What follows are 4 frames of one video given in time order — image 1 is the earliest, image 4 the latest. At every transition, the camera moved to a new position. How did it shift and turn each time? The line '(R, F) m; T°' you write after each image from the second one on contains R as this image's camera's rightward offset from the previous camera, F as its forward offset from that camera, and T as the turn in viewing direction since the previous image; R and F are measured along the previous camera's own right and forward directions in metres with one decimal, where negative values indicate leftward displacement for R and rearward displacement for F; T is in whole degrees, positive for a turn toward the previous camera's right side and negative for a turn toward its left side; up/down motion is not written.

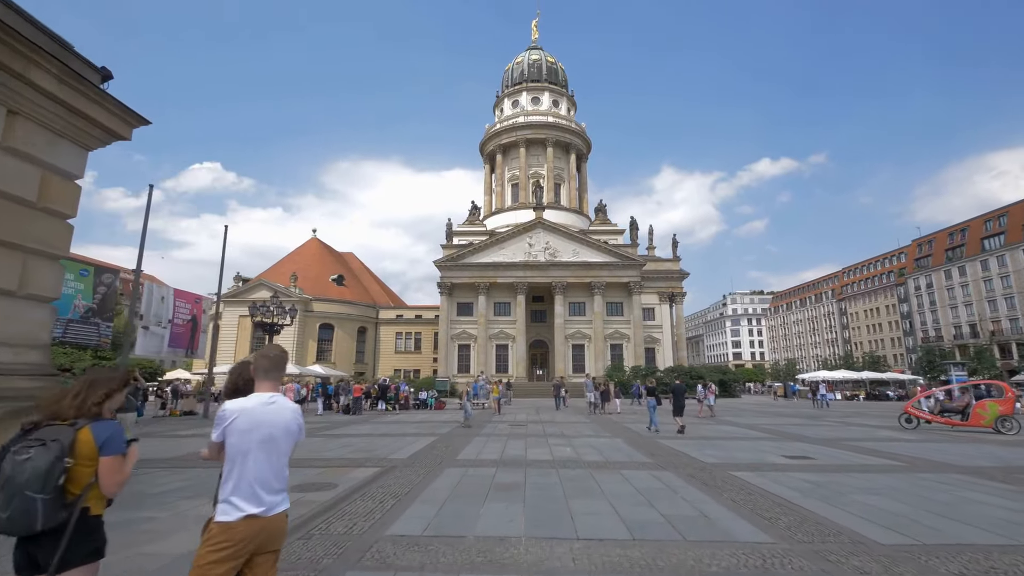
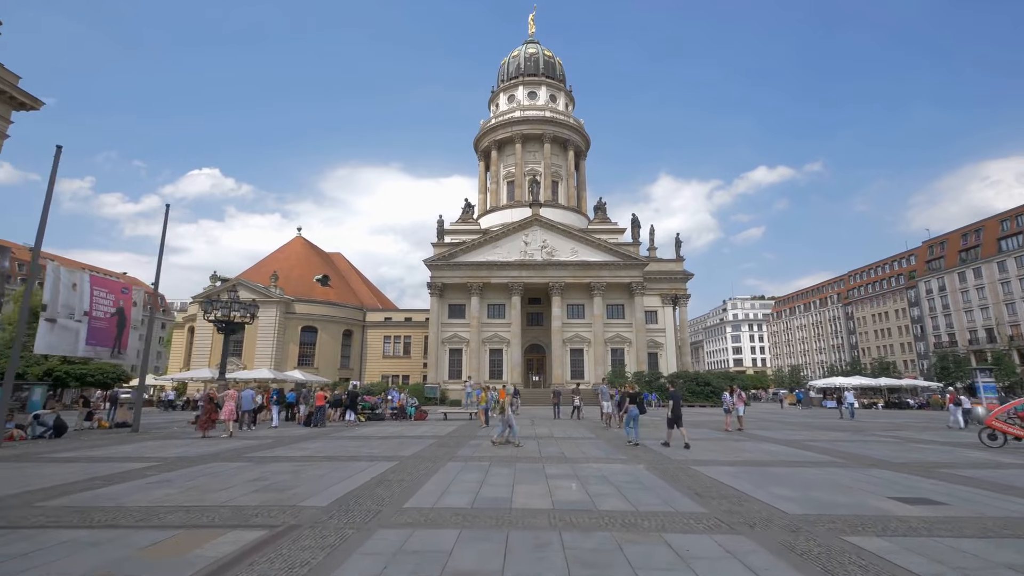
(+0.2, +3.5) m; 0°
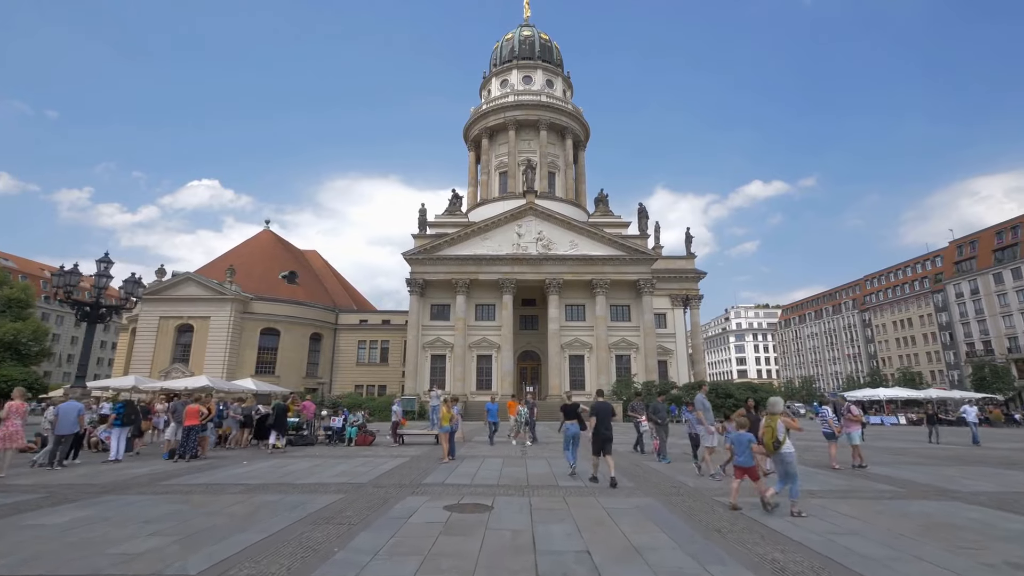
(+0.4, +7.1) m; +1°
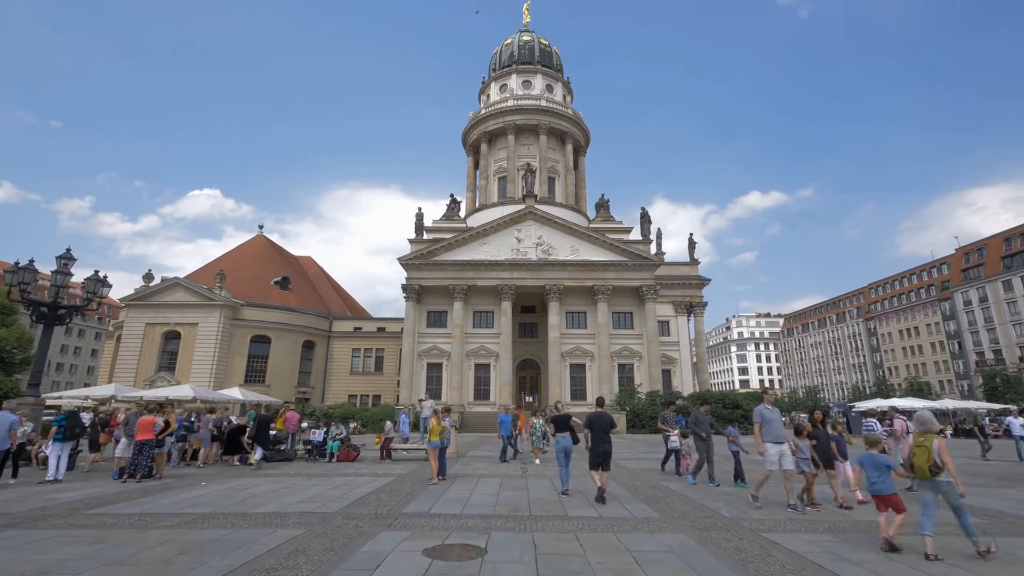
(0.0, +1.6) m; 0°
